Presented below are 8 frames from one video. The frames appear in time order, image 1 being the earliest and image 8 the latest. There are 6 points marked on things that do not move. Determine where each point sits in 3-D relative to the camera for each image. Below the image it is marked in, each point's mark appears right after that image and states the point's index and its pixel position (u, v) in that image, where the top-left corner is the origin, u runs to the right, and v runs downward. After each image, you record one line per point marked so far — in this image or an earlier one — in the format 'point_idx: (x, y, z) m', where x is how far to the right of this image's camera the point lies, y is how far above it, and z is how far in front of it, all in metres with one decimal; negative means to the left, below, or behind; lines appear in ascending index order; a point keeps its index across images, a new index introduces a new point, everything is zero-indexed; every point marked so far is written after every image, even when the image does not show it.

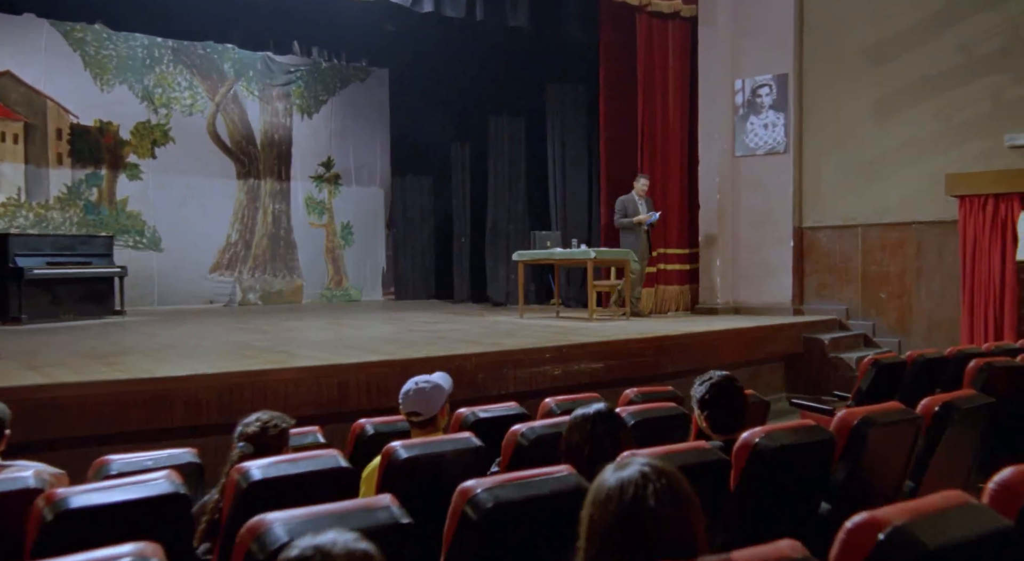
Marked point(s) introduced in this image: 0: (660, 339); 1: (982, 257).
0: (+1.1, -0.4, +6.7) m
1: (+4.0, +0.2, +8.0) m
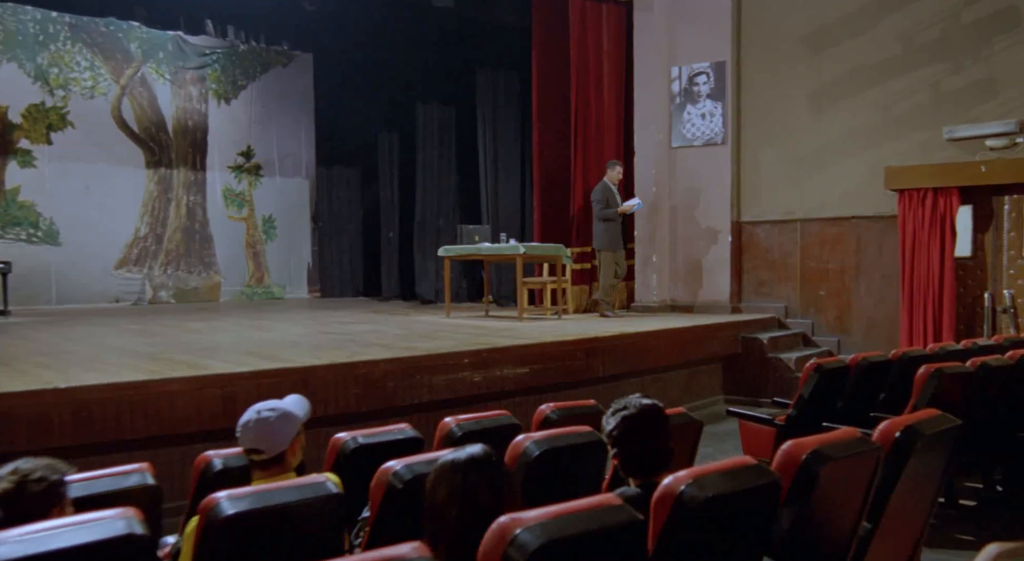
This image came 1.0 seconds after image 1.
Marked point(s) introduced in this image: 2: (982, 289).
0: (+0.5, -0.4, +6.3) m
1: (+3.4, +0.2, +7.7) m
2: (+3.9, -0.1, +7.8) m
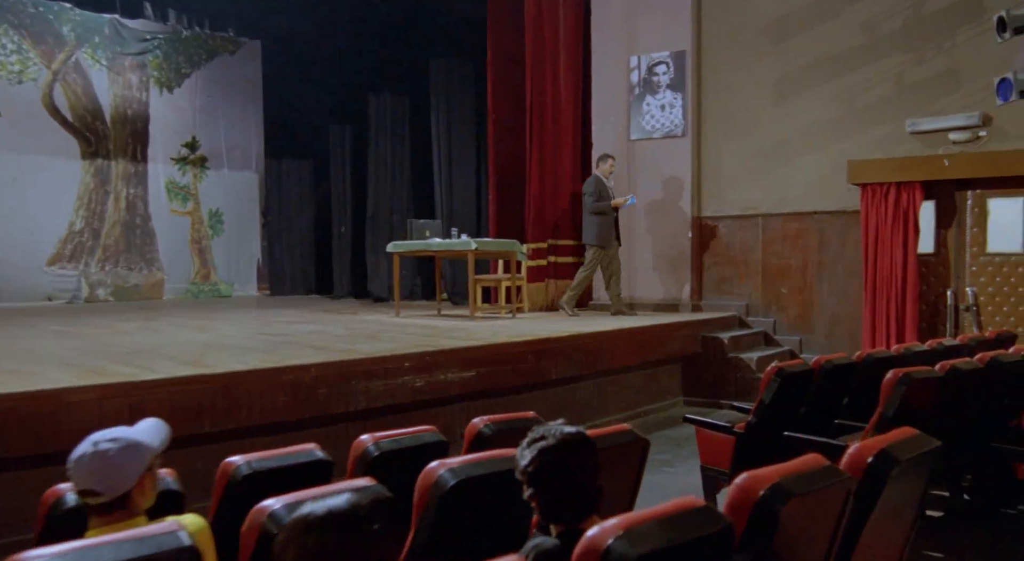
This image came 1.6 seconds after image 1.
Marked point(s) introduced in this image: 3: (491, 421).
0: (+0.2, -0.4, +6.0) m
1: (+3.0, +0.3, +7.5) m
2: (+3.5, 0.0, +7.6) m
3: (-0.1, -0.5, +3.0) m
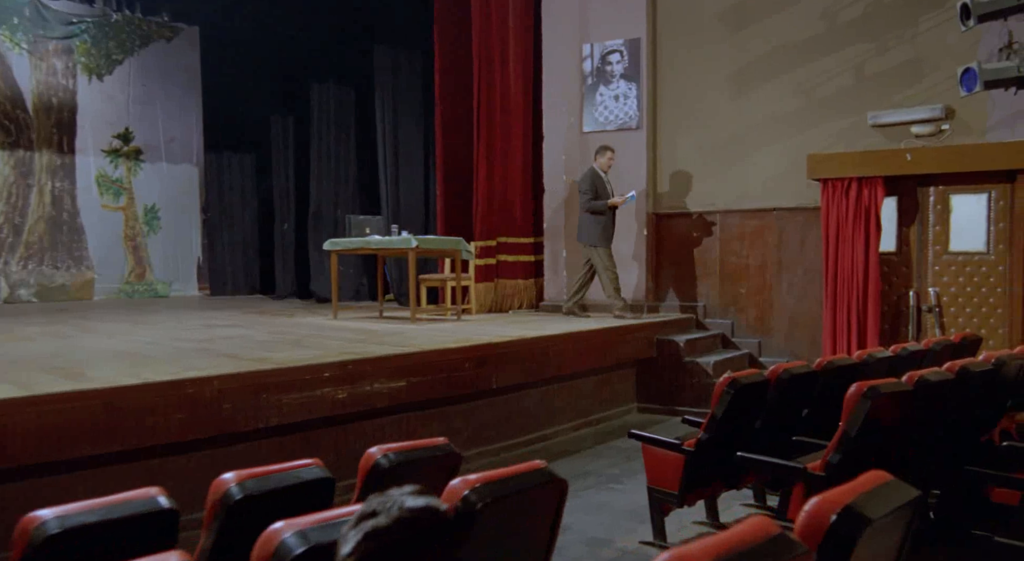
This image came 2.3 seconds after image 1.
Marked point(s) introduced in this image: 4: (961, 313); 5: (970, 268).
0: (-0.2, -0.4, +5.5) m
1: (+2.6, +0.3, +7.2) m
2: (+3.1, 0.0, +7.2) m
3: (-0.3, -0.5, +2.5) m
4: (+3.4, -0.2, +6.9) m
5: (+3.4, +0.1, +6.9) m
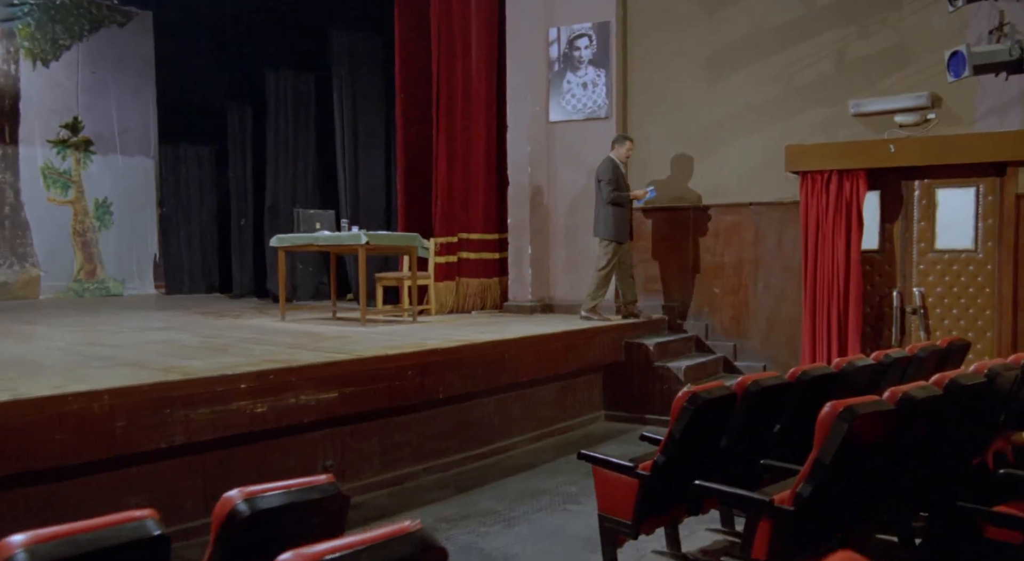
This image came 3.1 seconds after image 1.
0: (-0.5, -0.4, +5.0) m
1: (+2.3, +0.3, +6.7) m
2: (+2.8, 0.0, +6.8) m
3: (-0.6, -0.5, +2.1) m
4: (+3.1, -0.2, +6.5) m
5: (+3.1, +0.1, +6.5) m
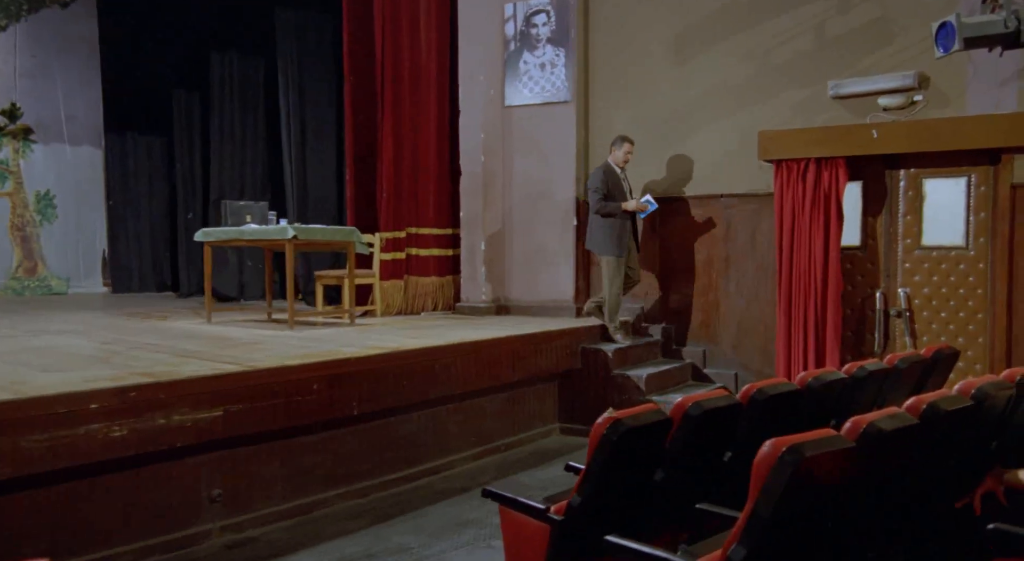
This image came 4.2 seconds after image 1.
0: (-0.8, -0.4, +4.4) m
1: (+1.9, +0.3, +6.1) m
2: (+2.4, 0.0, +6.2) m
3: (-0.9, -0.5, +1.4) m
4: (+2.7, -0.2, +5.9) m
5: (+2.7, +0.1, +5.9) m
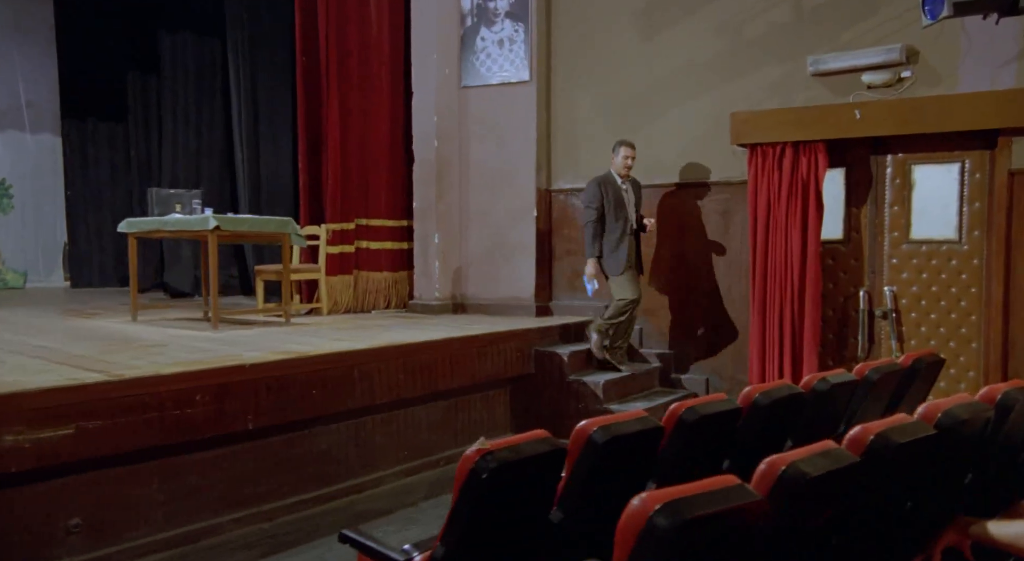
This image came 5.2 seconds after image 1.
0: (-1.2, -0.4, +3.9) m
1: (+1.6, +0.3, +5.5) m
2: (+2.1, 0.0, +5.6) m
3: (-1.3, -0.5, +0.9) m
4: (+2.4, -0.2, +5.3) m
5: (+2.4, +0.1, +5.3) m
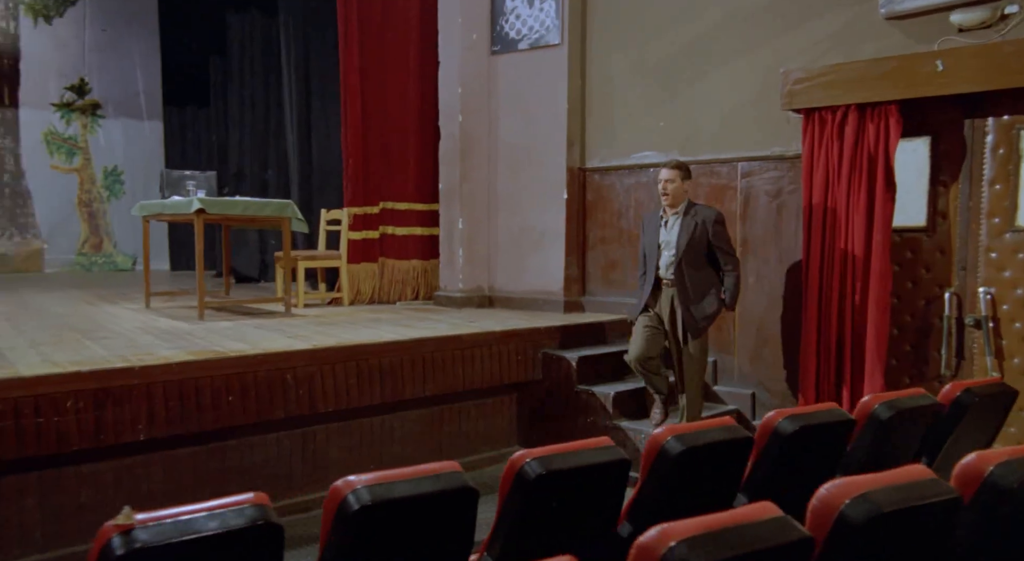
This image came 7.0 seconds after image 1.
0: (-1.5, -0.3, +3.4) m
1: (+1.5, +0.3, +4.4) m
2: (+2.0, 0.0, +4.4) m
3: (-2.2, -0.5, +0.5) m
4: (+2.3, -0.2, +4.1) m
5: (+2.3, +0.1, +4.0) m
